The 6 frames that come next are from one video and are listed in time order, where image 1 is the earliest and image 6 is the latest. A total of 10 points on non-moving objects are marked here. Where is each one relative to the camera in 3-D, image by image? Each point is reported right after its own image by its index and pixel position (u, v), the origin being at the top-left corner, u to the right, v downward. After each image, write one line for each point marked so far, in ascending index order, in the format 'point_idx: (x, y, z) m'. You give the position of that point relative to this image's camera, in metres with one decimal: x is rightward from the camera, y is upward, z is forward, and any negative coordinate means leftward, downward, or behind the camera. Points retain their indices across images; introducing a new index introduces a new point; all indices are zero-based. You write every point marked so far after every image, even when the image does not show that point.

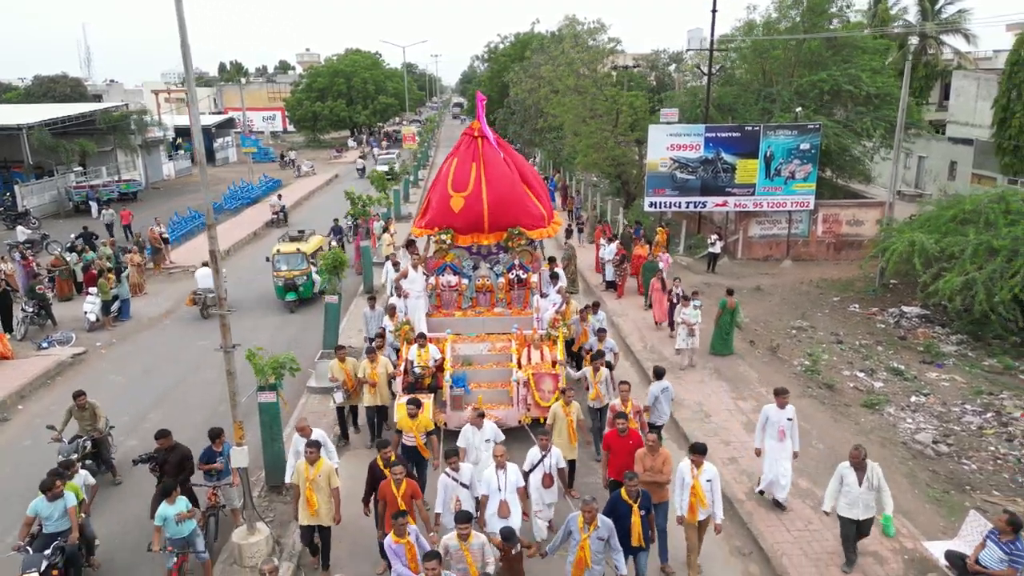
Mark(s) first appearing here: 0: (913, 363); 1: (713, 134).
0: (+7.4, -1.4, +13.6) m
1: (+5.3, +4.0, +19.6) m
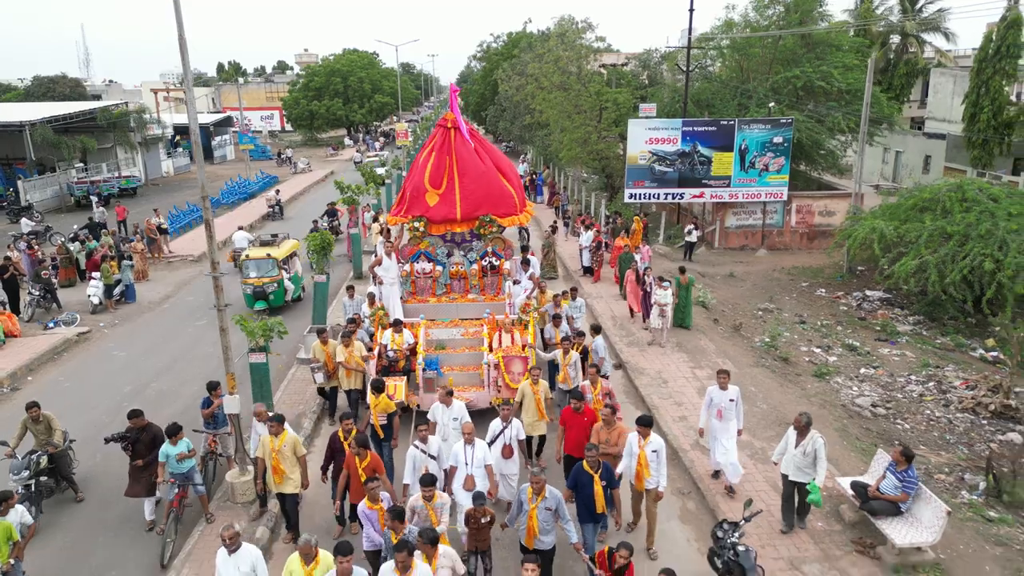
0: (+7.0, -1.0, +14.4) m
1: (+4.9, +4.4, +20.4) m
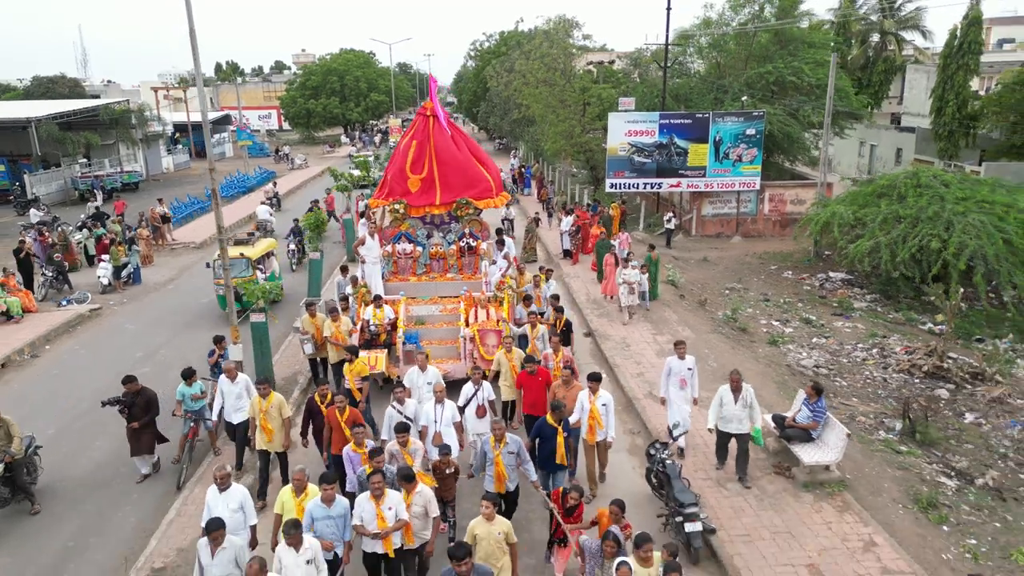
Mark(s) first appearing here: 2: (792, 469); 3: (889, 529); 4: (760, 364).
0: (+6.6, -0.6, +15.6) m
1: (+4.5, +4.8, +21.5) m
2: (+3.0, -1.9, +7.9) m
3: (+3.5, -2.3, +7.0) m
4: (+3.9, -1.2, +11.7) m
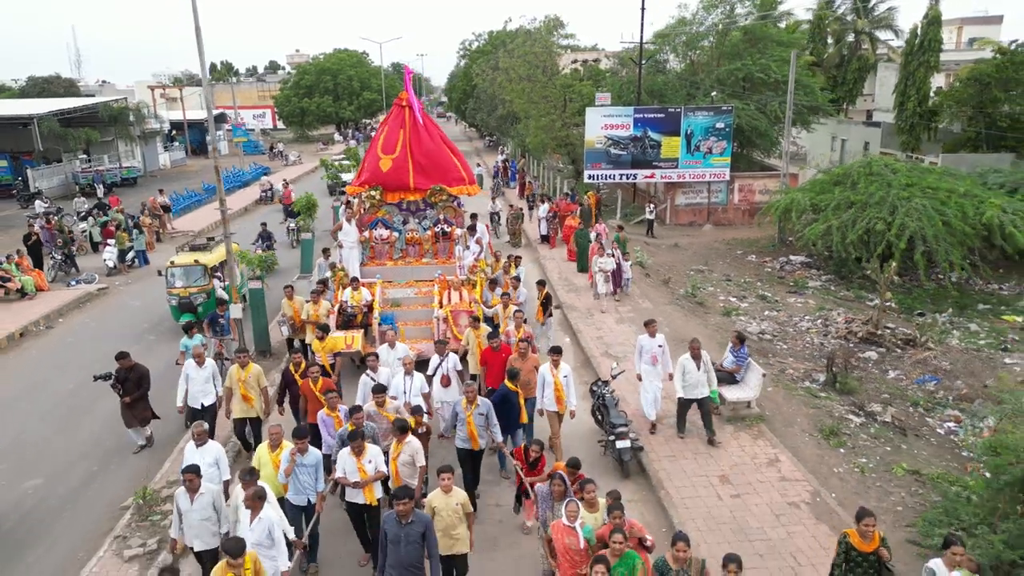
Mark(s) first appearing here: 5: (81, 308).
0: (+6.1, -0.1, +16.8) m
1: (+3.9, +5.3, +22.8) m
2: (+2.5, -1.5, +9.1) m
3: (+3.1, -1.8, +8.2) m
4: (+3.4, -0.7, +12.9) m
5: (-9.0, -0.4, +15.5) m
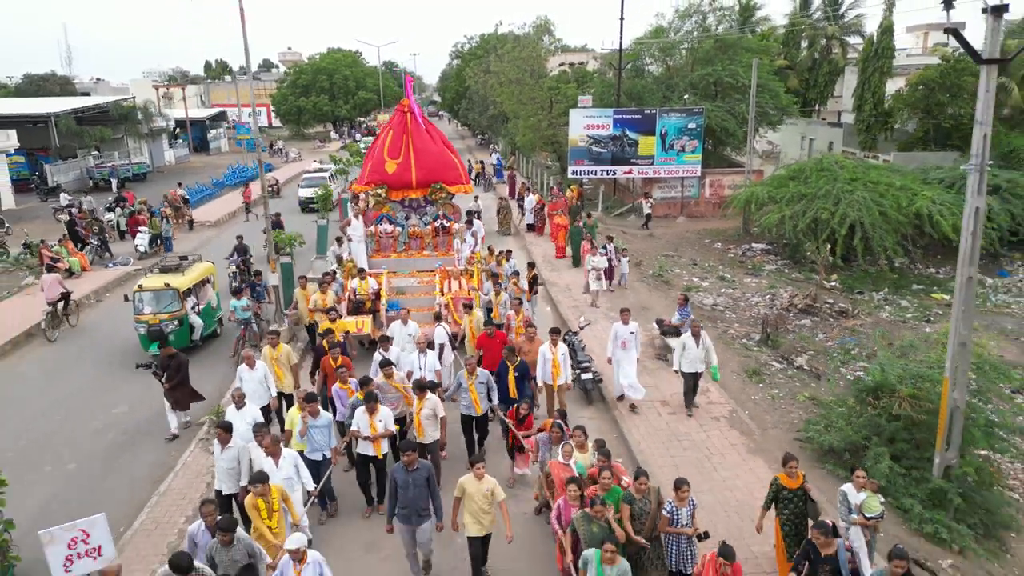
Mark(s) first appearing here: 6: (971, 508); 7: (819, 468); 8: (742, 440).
0: (+5.8, +0.4, +19.0) m
1: (+3.6, +5.8, +25.0) m
2: (+2.4, -1.0, +11.3) m
3: (+2.9, -1.4, +10.4) m
4: (+3.2, -0.3, +15.1) m
5: (-9.2, 0.0, +17.6) m
6: (+4.6, -2.2, +7.4) m
7: (+3.4, -2.0, +8.2) m
8: (+2.8, -1.8, +8.9) m
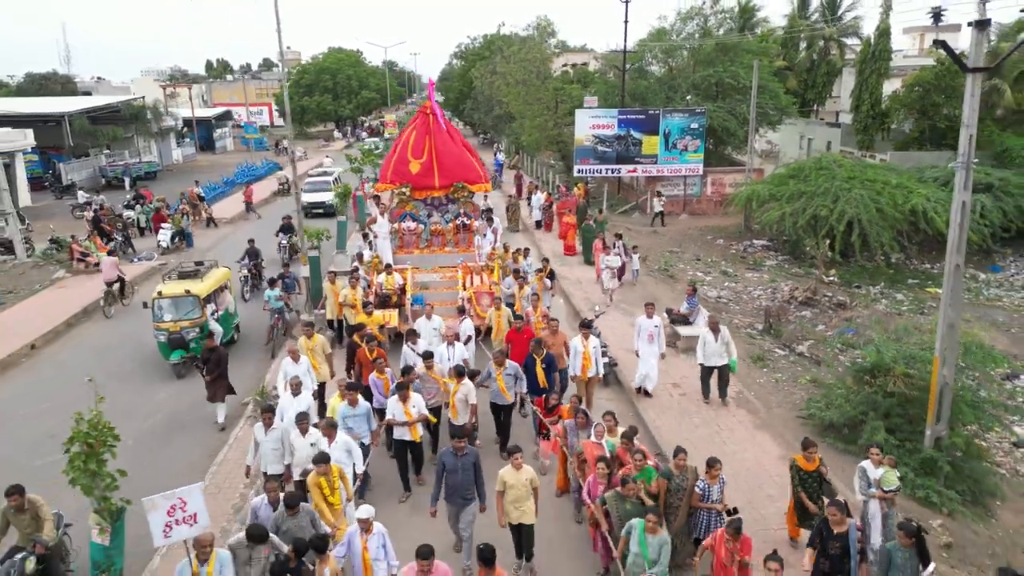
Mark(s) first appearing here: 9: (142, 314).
0: (+6.1, +0.5, +19.8) m
1: (+3.9, +5.9, +25.7) m
2: (+2.7, -0.9, +12.0) m
3: (+3.2, -1.2, +11.1) m
4: (+3.5, -0.1, +15.8) m
5: (-9.0, +0.2, +18.3) m
6: (+4.9, -2.1, +8.1) m
7: (+3.7, -1.8, +8.9) m
8: (+3.1, -1.7, +9.6) m
9: (-7.9, -0.5, +16.1) m
